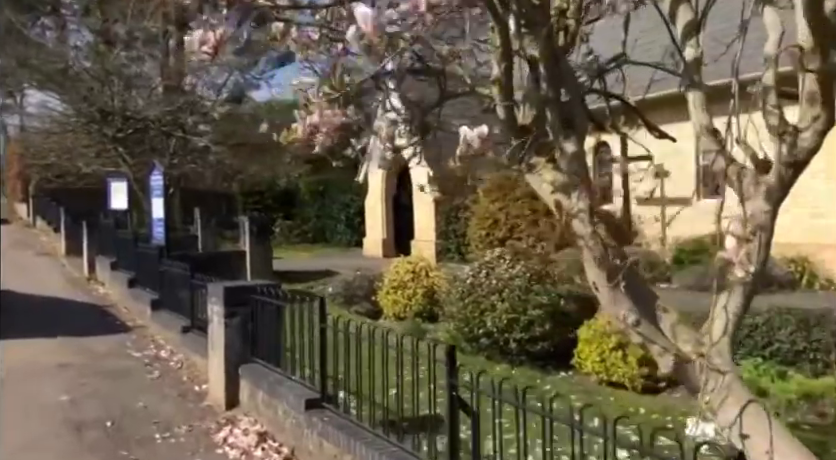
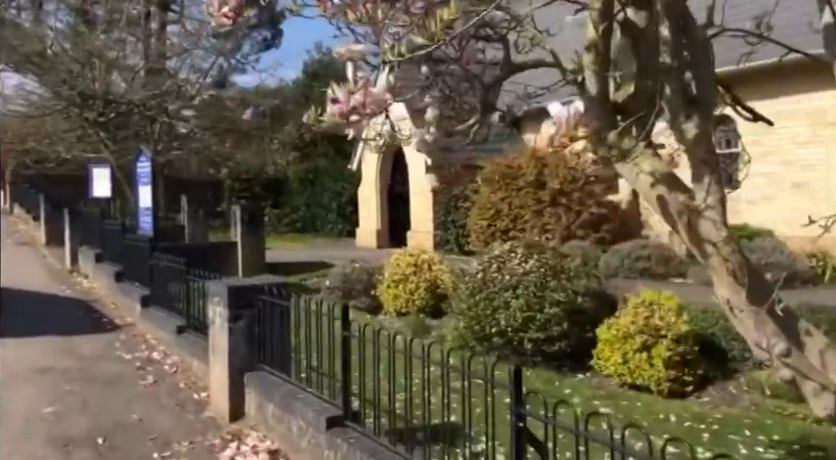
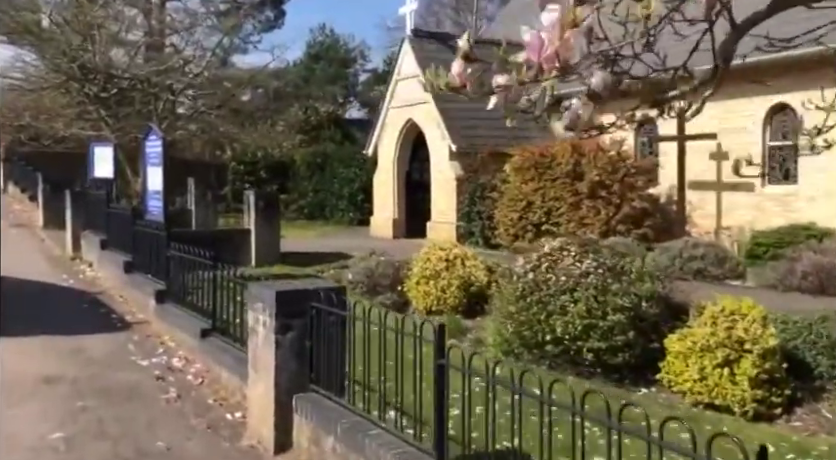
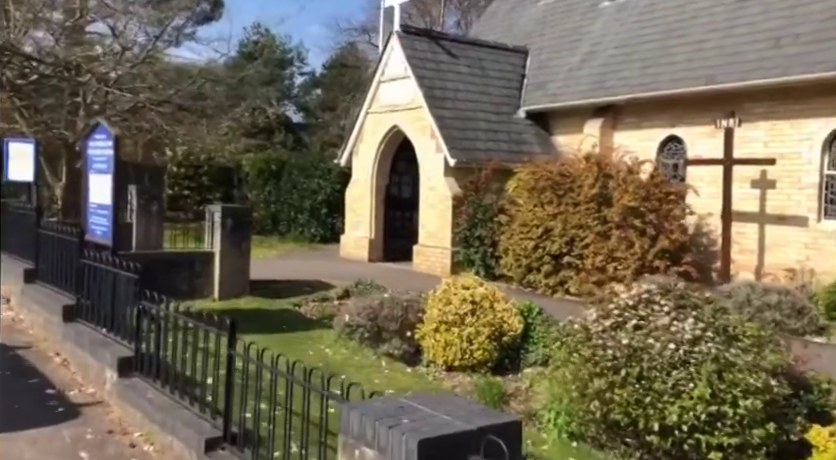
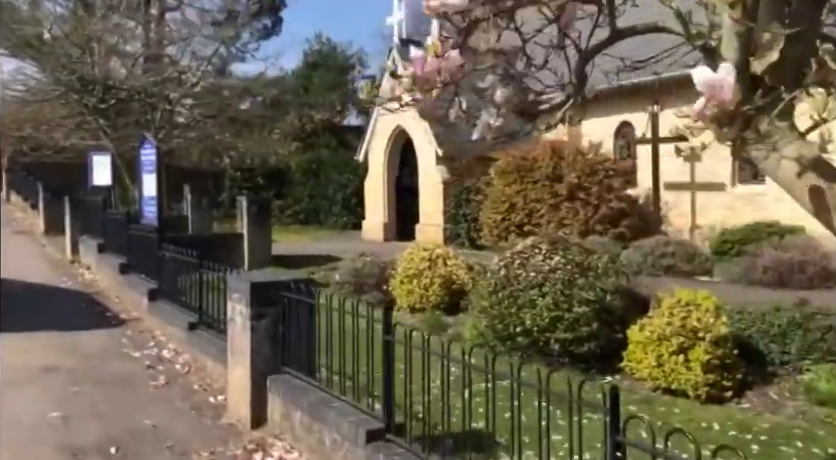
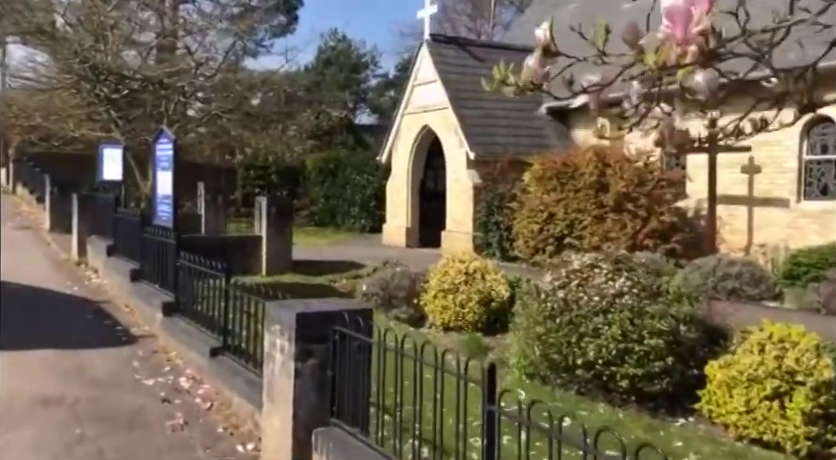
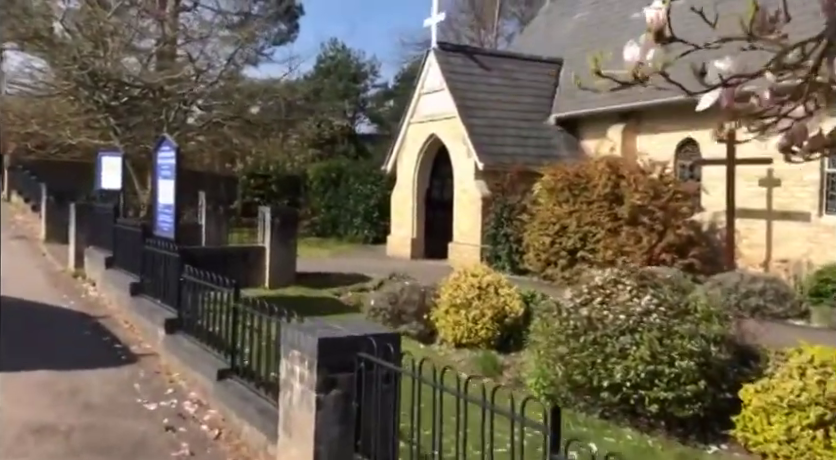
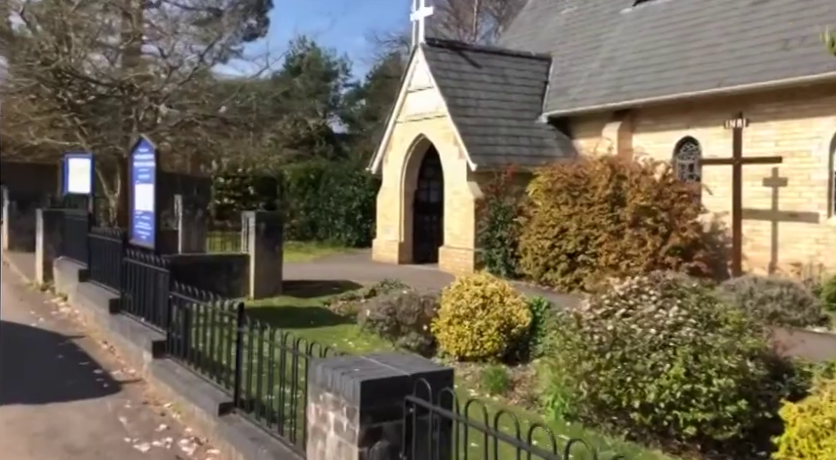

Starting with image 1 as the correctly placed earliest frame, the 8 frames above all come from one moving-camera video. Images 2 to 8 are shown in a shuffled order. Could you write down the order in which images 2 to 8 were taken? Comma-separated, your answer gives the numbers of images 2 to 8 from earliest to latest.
2, 5, 3, 6, 7, 8, 4
